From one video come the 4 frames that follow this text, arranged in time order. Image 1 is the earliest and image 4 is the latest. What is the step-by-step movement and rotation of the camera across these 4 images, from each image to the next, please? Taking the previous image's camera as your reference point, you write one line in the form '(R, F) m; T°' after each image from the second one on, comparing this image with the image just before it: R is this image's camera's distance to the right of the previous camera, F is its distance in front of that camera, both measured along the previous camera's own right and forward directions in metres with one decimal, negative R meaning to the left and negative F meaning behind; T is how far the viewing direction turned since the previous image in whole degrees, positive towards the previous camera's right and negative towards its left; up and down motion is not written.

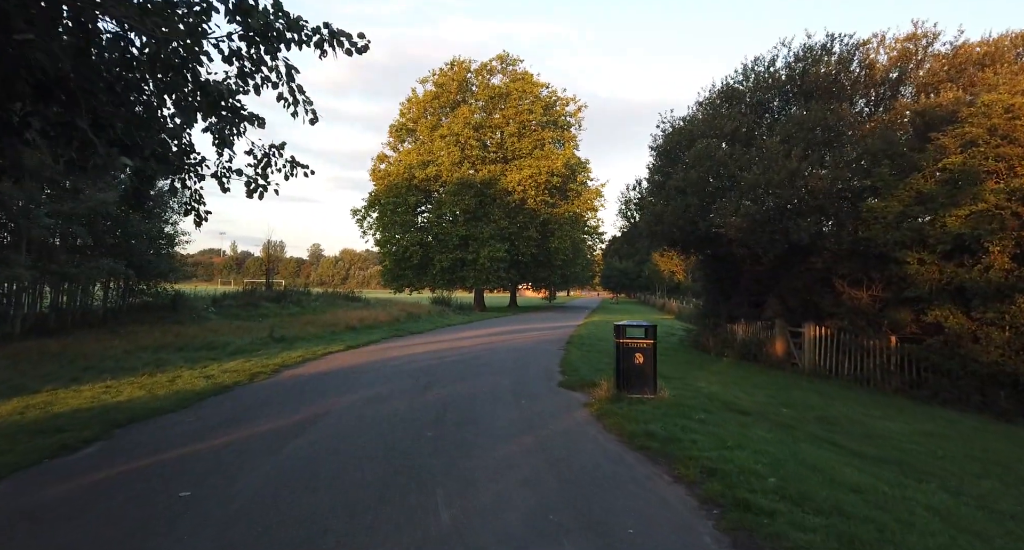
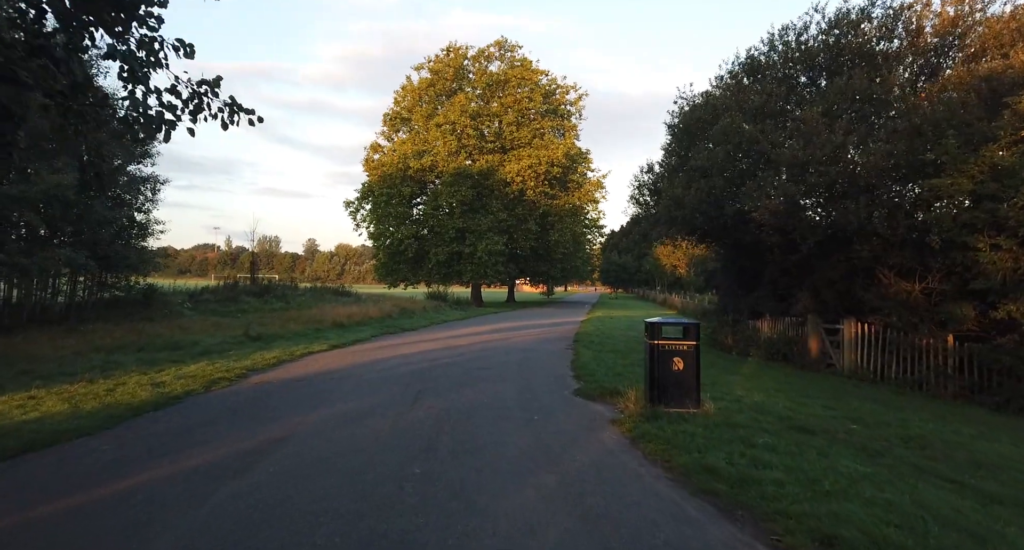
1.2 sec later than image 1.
(-0.2, +1.8) m; 0°
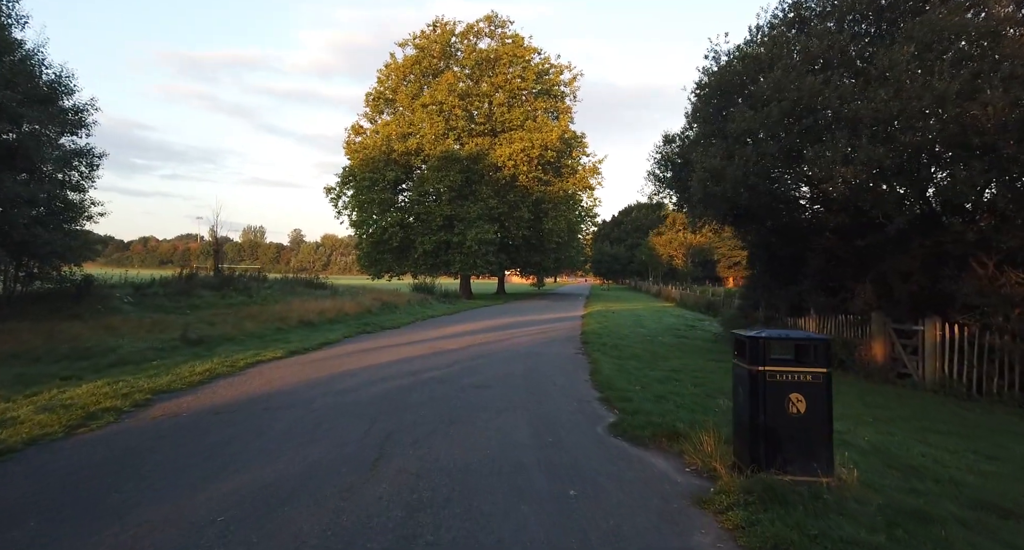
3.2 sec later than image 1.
(-0.3, +3.0) m; +1°
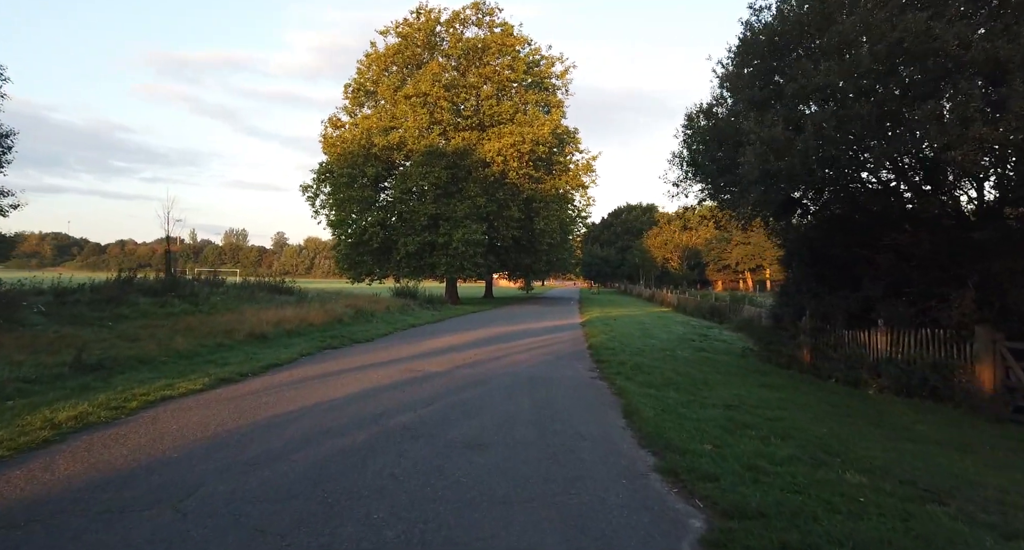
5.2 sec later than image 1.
(-0.2, +3.1) m; +1°
